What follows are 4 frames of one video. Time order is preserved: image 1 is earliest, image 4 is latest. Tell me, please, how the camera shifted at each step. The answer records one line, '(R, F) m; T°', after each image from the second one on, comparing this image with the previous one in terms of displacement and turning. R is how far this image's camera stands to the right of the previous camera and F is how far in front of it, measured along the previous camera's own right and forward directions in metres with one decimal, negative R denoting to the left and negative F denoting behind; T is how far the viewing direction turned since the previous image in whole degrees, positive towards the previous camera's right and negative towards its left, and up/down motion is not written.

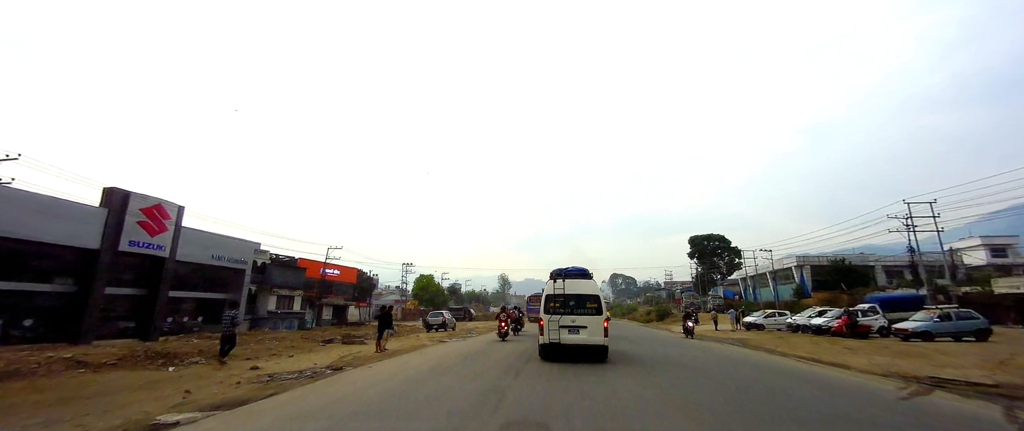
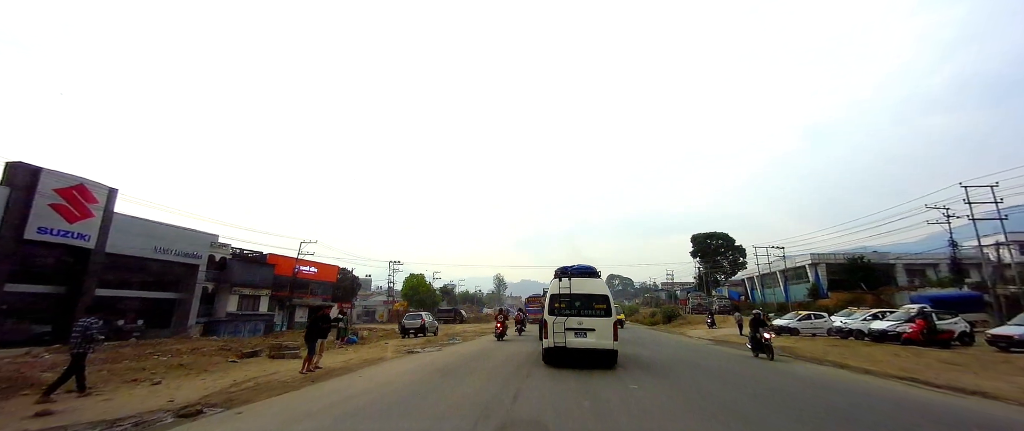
(+0.3, +3.7) m; +1°
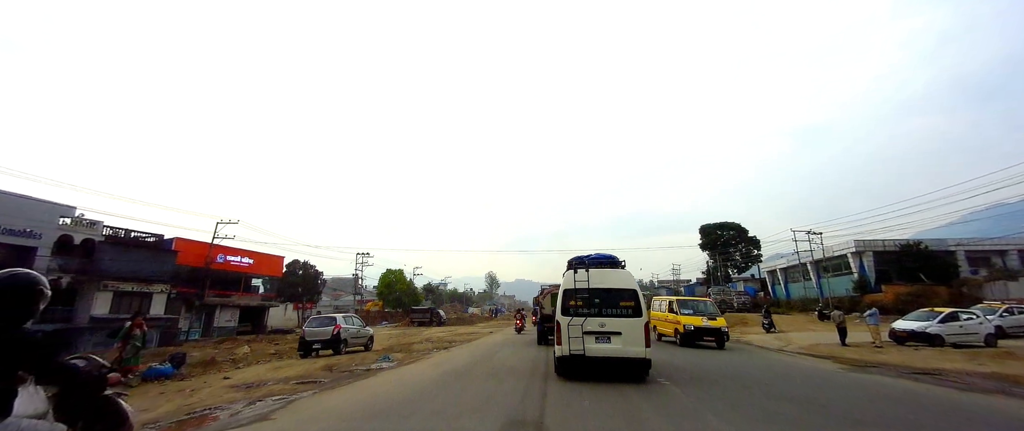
(+0.6, +8.0) m; +1°
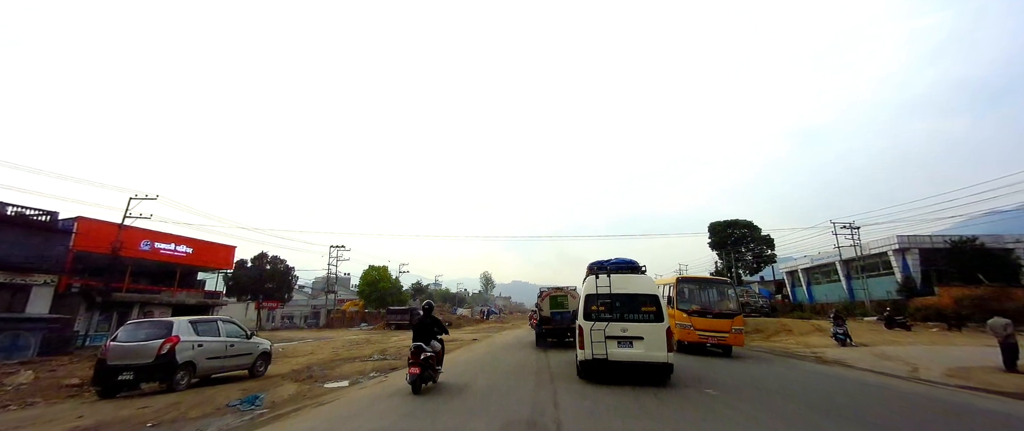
(+0.4, +5.3) m; 0°
